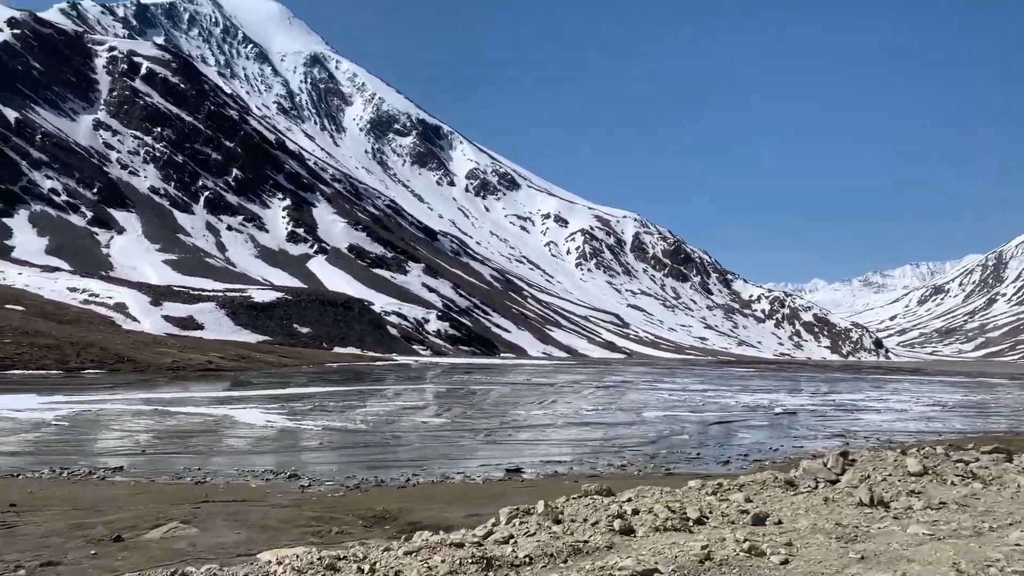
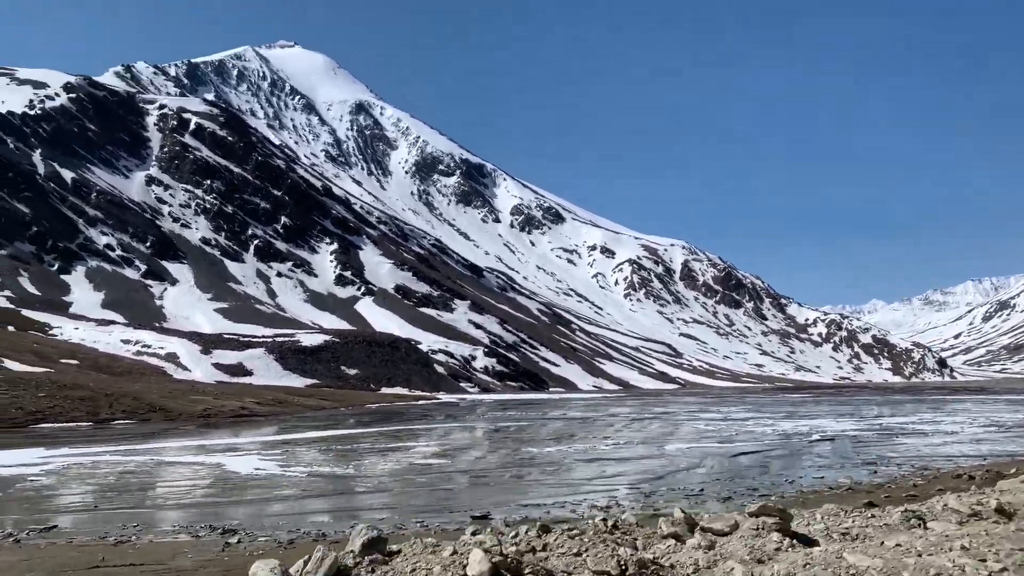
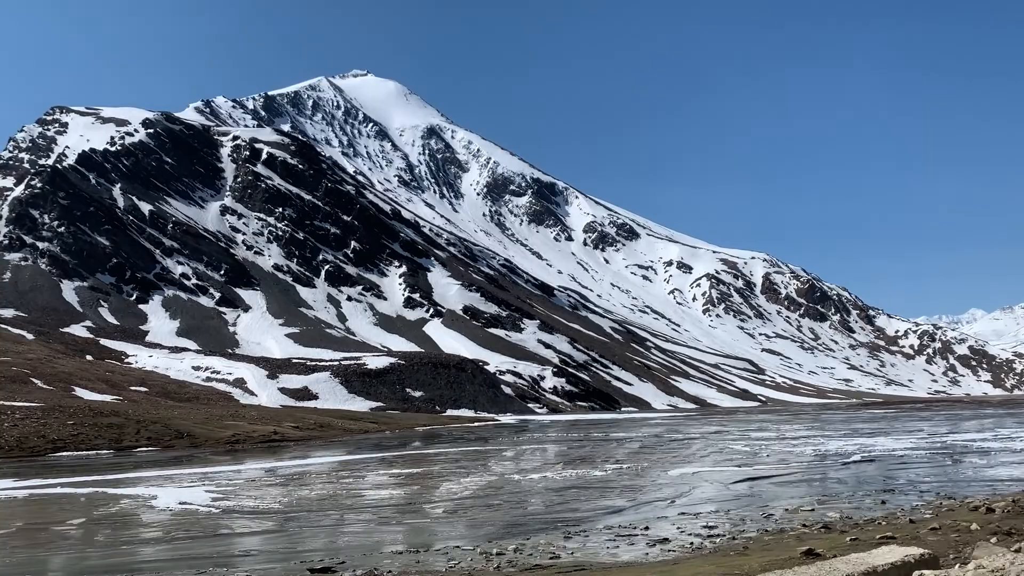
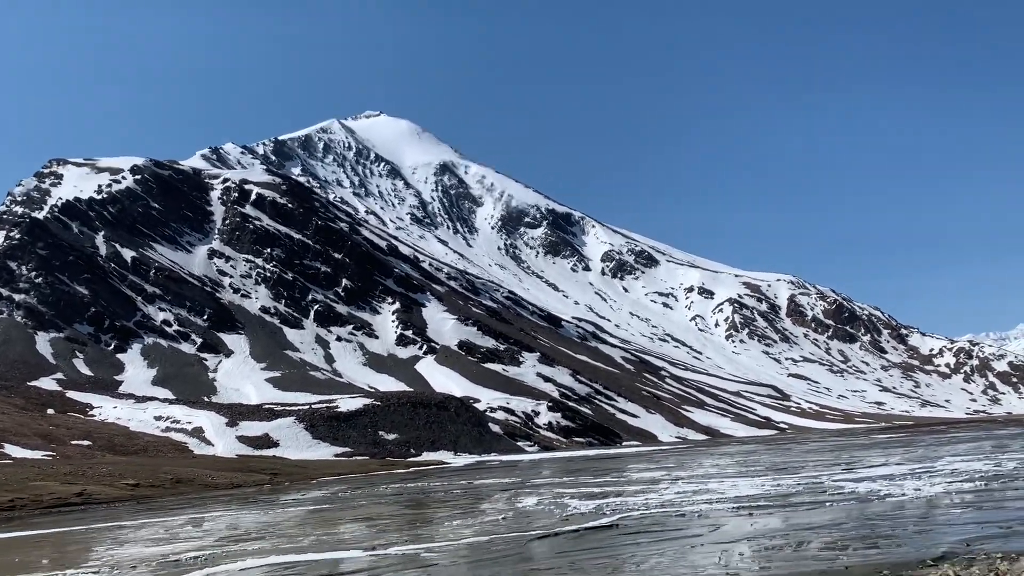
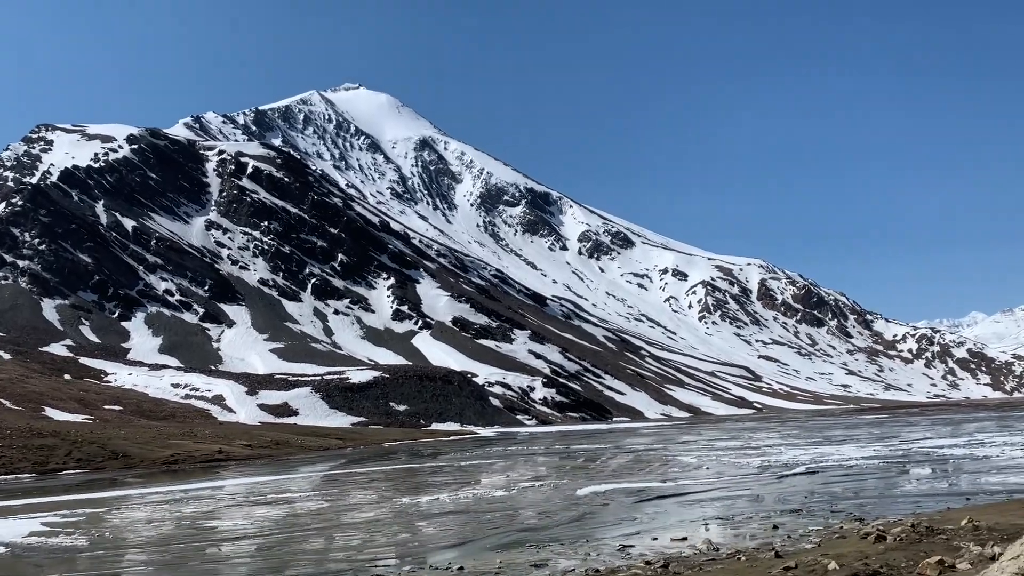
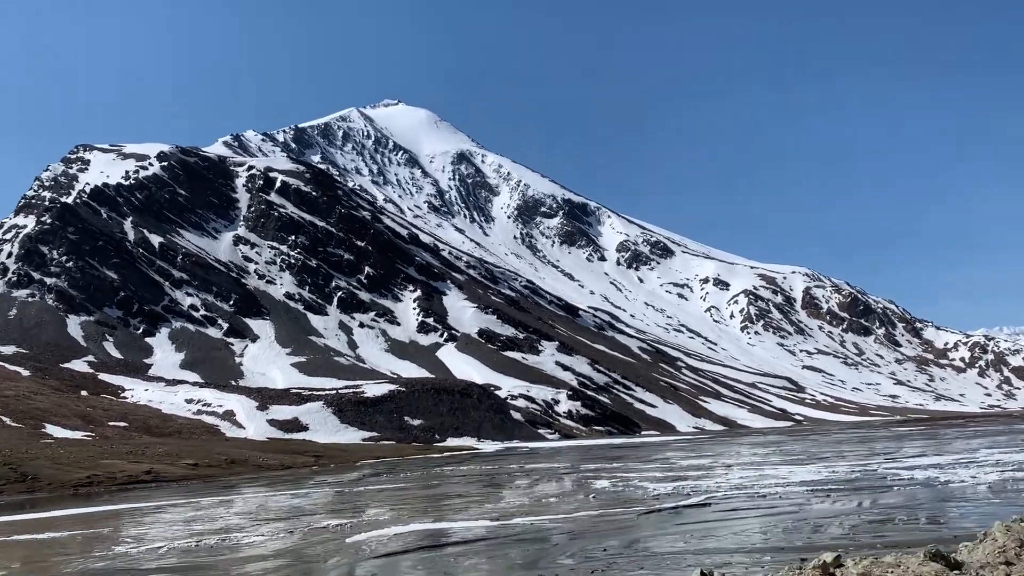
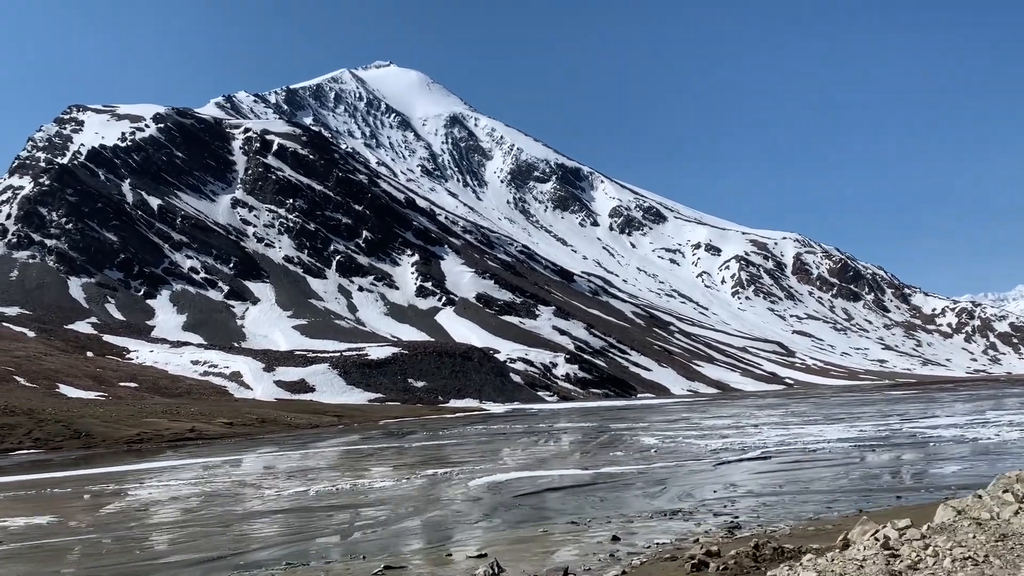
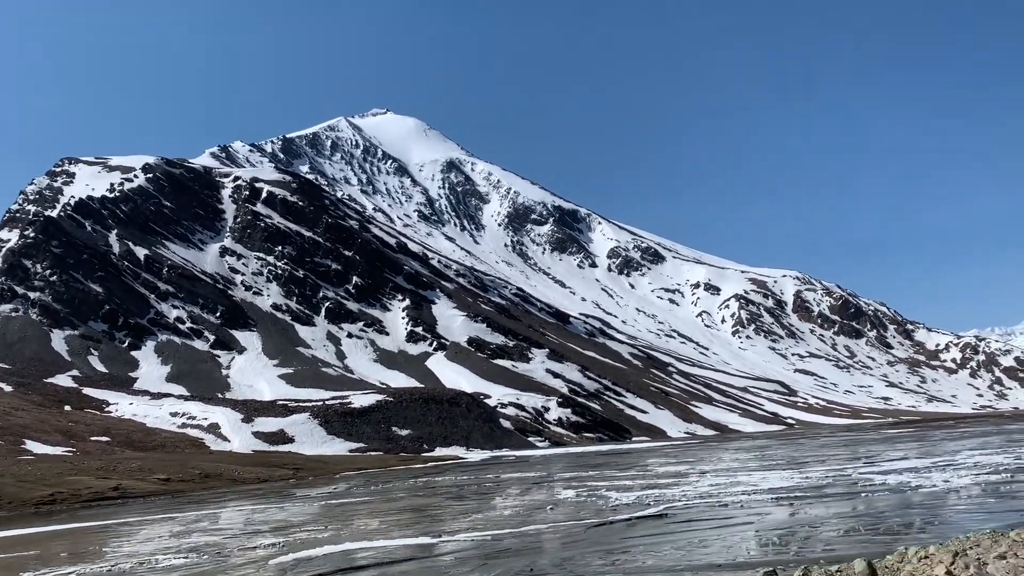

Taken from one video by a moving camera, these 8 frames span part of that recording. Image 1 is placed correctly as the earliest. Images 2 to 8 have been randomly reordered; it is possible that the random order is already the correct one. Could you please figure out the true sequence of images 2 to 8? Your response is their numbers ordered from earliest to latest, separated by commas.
2, 3, 5, 7, 6, 8, 4
